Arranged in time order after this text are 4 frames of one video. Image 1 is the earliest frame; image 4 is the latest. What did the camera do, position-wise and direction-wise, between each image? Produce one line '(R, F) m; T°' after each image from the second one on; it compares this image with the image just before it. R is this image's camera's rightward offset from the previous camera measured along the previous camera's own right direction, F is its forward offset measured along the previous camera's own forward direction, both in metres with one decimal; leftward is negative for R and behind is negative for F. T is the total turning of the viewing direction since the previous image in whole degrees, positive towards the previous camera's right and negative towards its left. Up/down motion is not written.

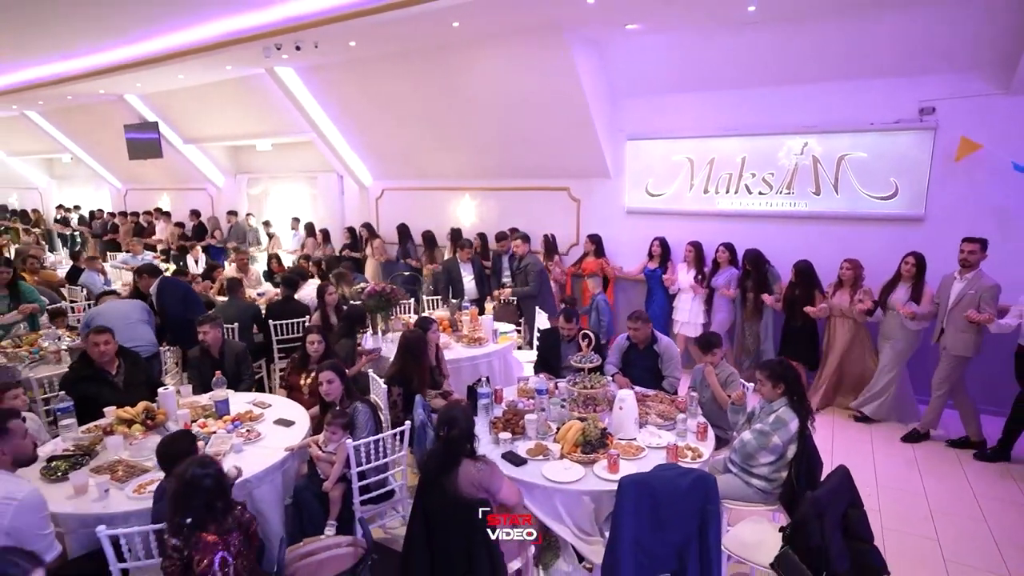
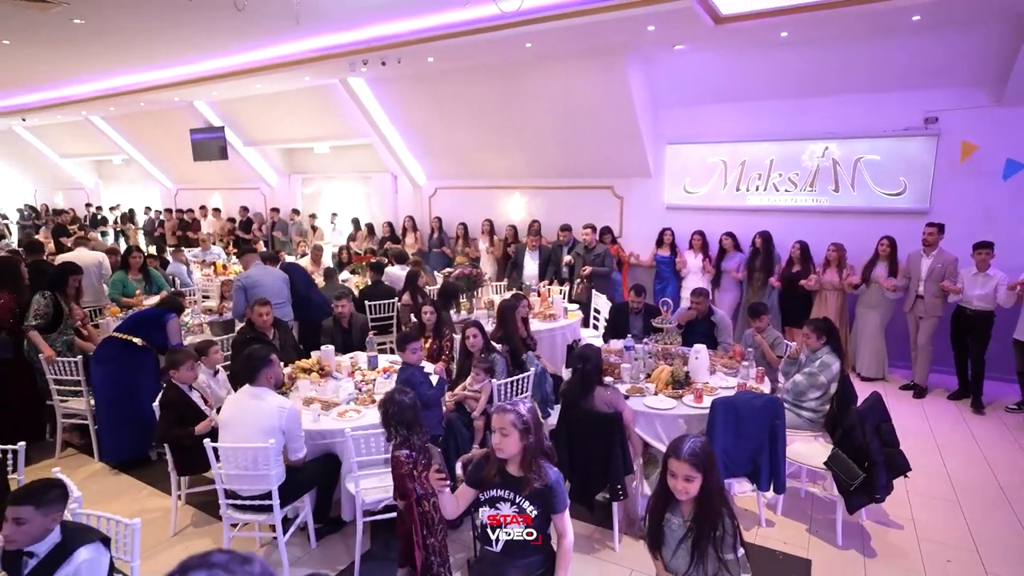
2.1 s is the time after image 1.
(-0.7, -0.8) m; 0°
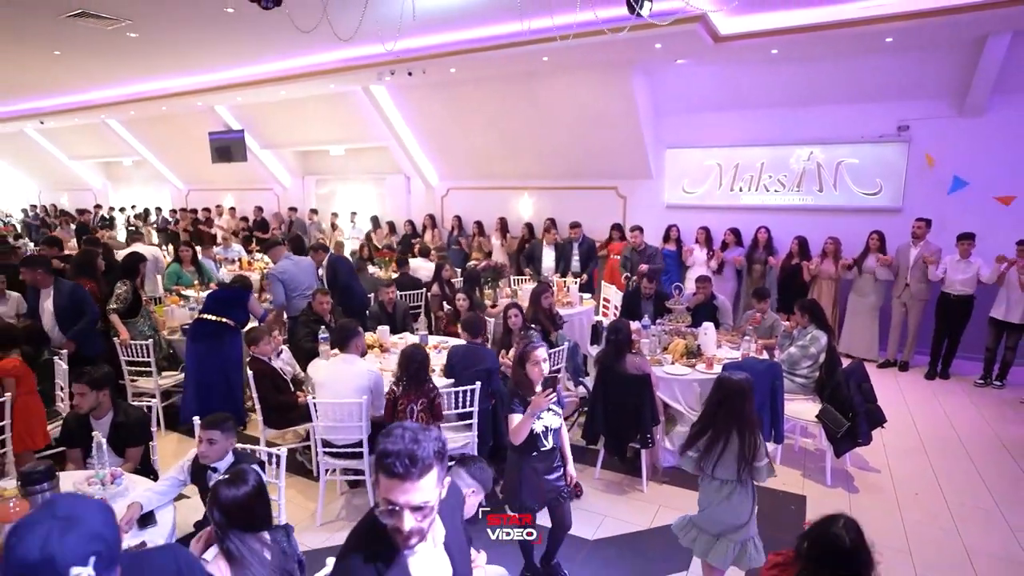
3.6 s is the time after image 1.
(-0.4, -0.6) m; +2°
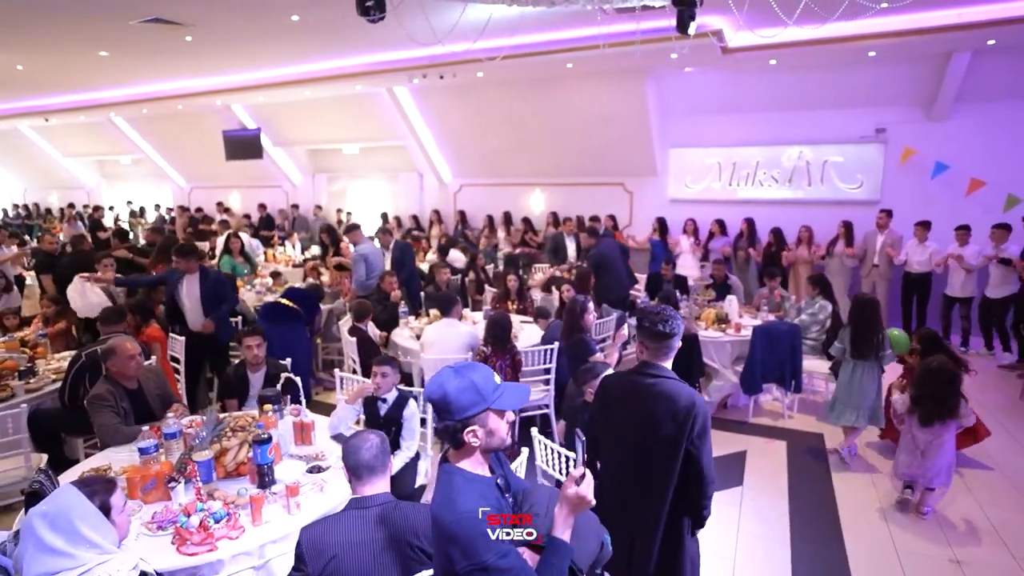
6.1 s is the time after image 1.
(-0.8, -0.6) m; +4°
